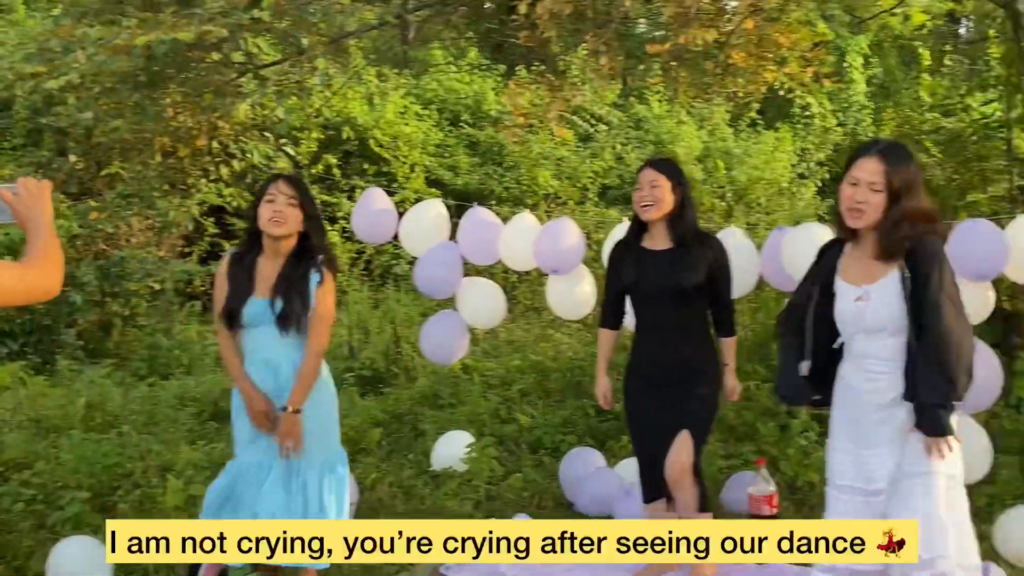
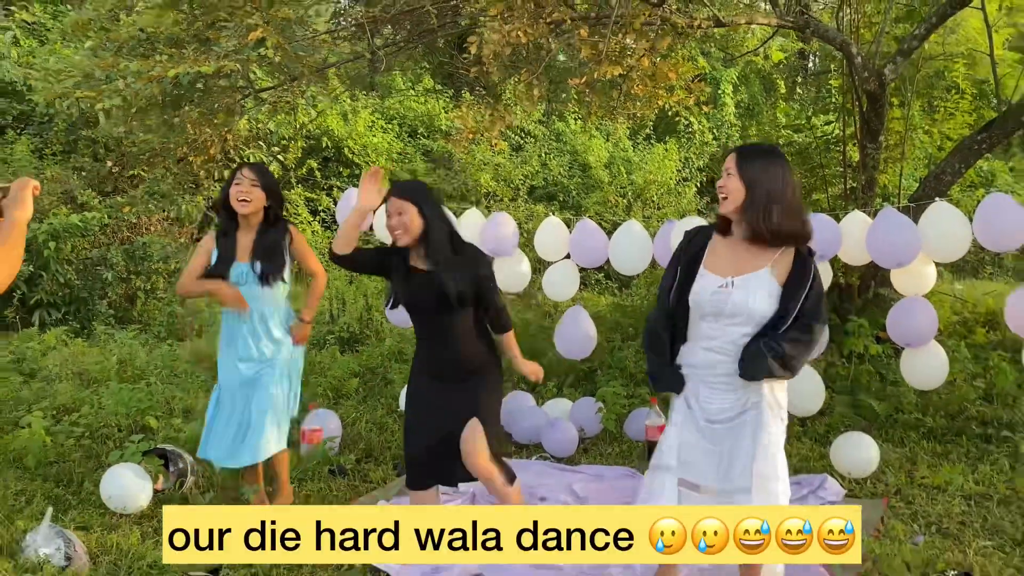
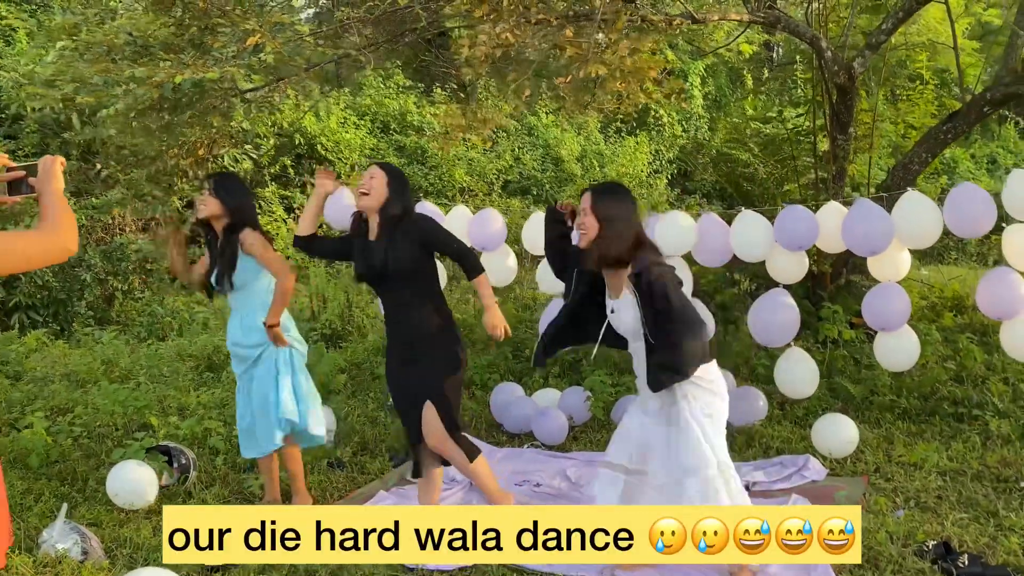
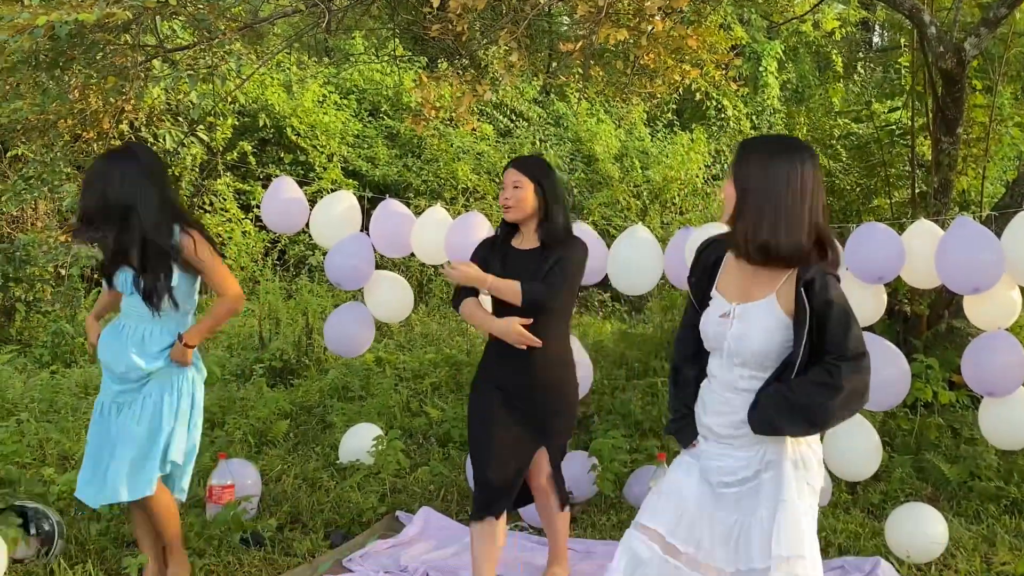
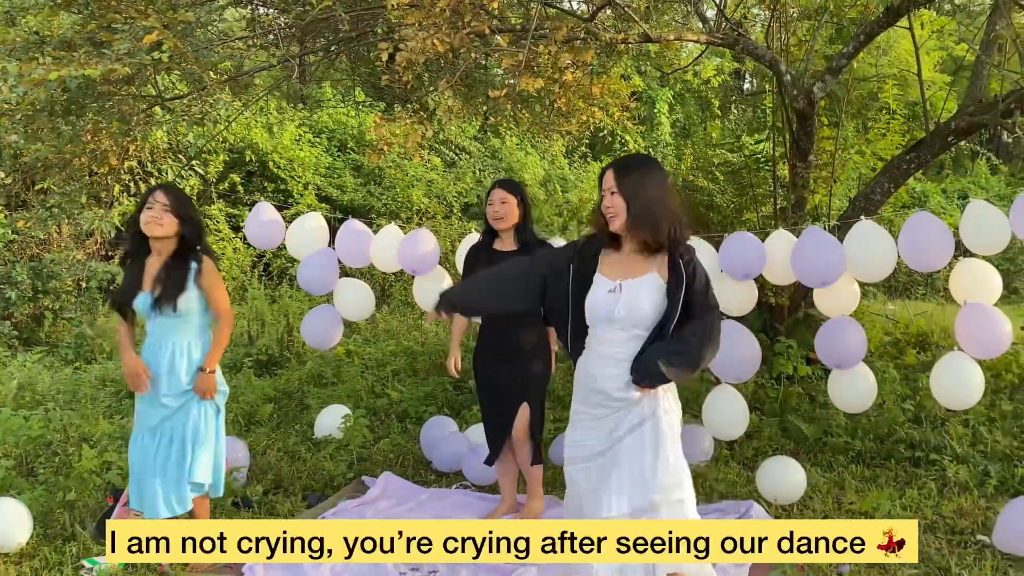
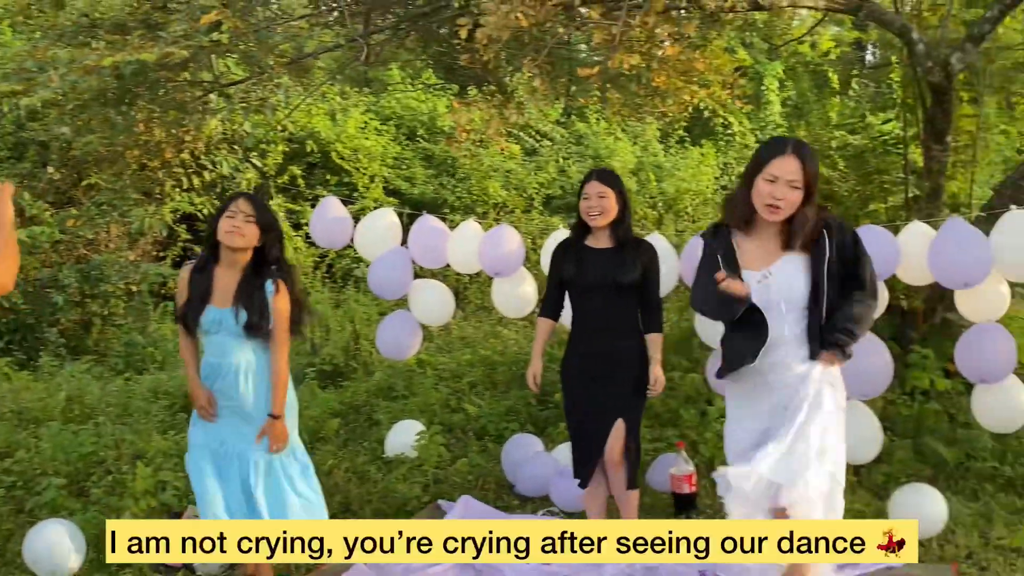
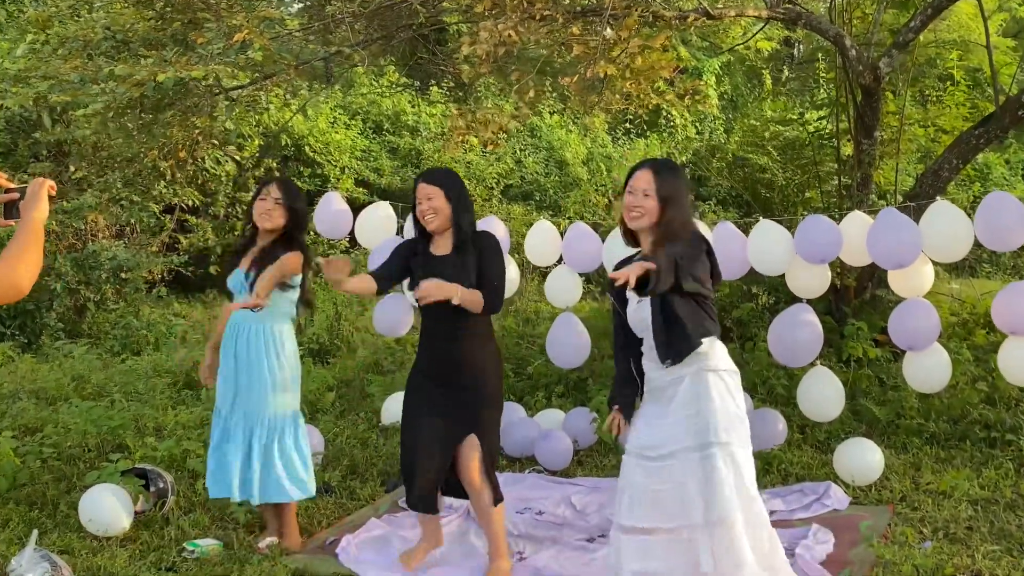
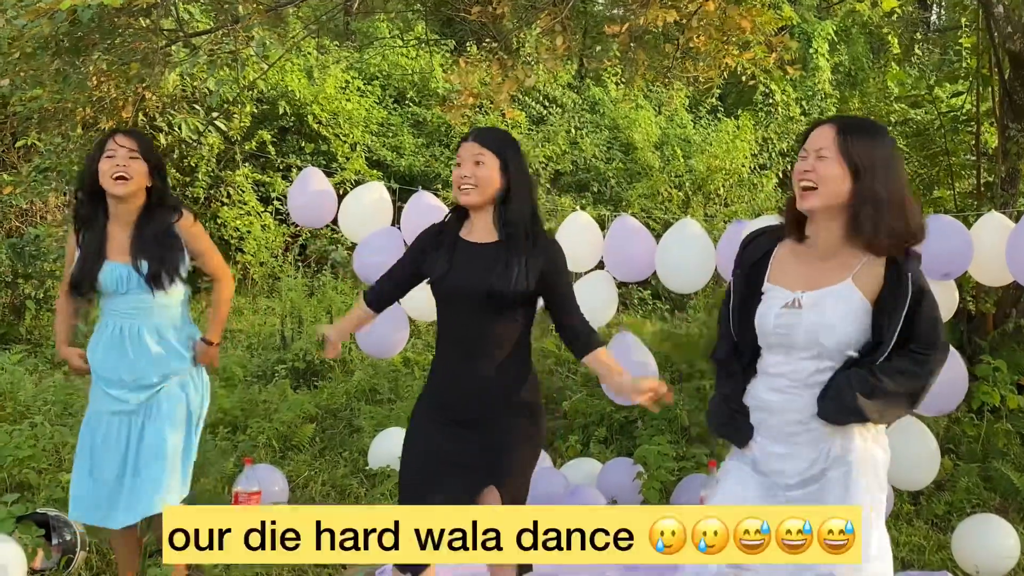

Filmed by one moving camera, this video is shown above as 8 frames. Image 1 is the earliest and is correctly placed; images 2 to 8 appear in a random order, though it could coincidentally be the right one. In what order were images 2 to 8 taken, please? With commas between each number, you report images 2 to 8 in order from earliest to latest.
6, 5, 4, 8, 2, 3, 7
